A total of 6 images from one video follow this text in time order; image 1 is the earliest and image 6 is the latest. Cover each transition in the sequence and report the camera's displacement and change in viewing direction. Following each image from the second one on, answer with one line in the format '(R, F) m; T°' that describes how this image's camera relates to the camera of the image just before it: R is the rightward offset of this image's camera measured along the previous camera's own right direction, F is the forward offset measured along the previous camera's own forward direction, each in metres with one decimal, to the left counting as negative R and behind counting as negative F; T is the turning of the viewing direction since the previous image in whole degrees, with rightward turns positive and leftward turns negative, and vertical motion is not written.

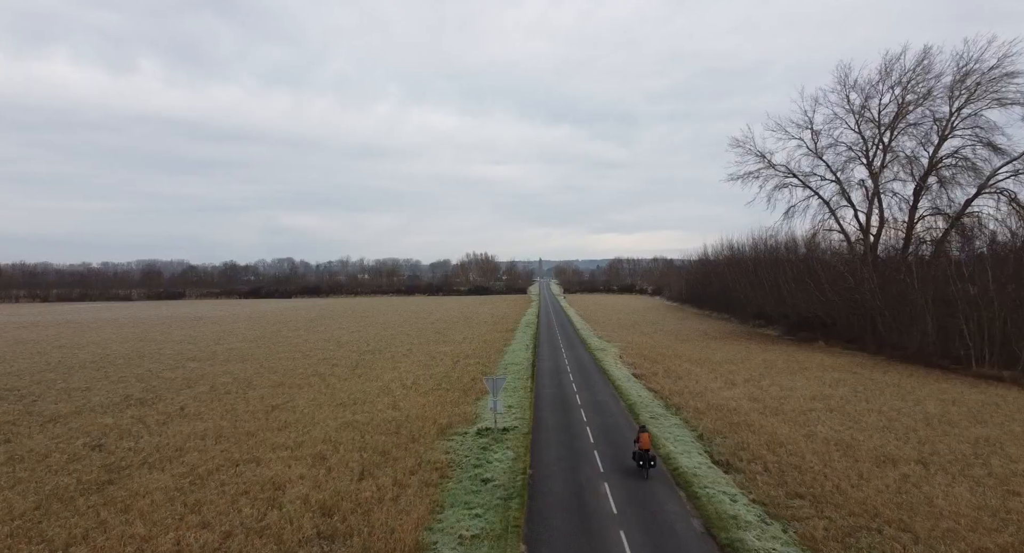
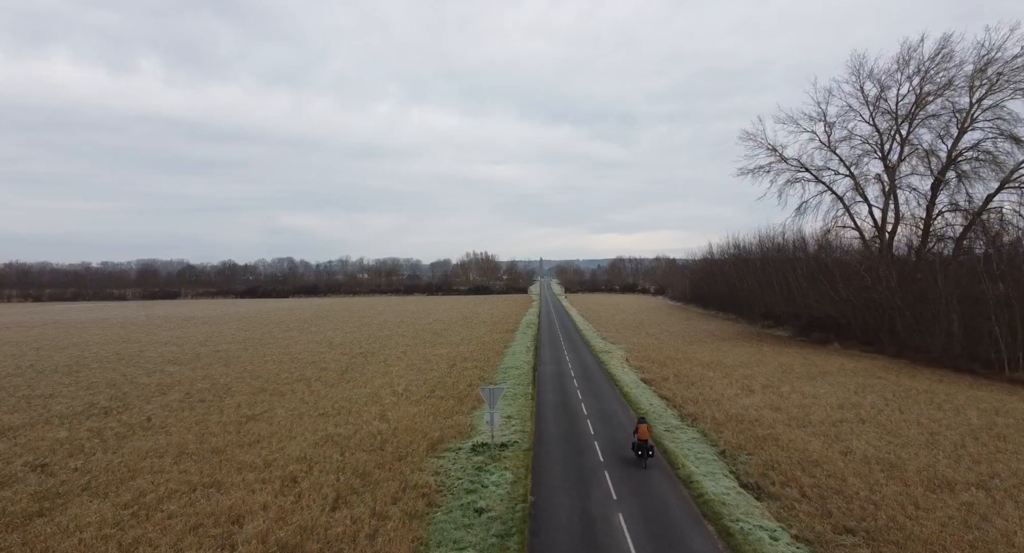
(0.0, +2.3) m; 0°
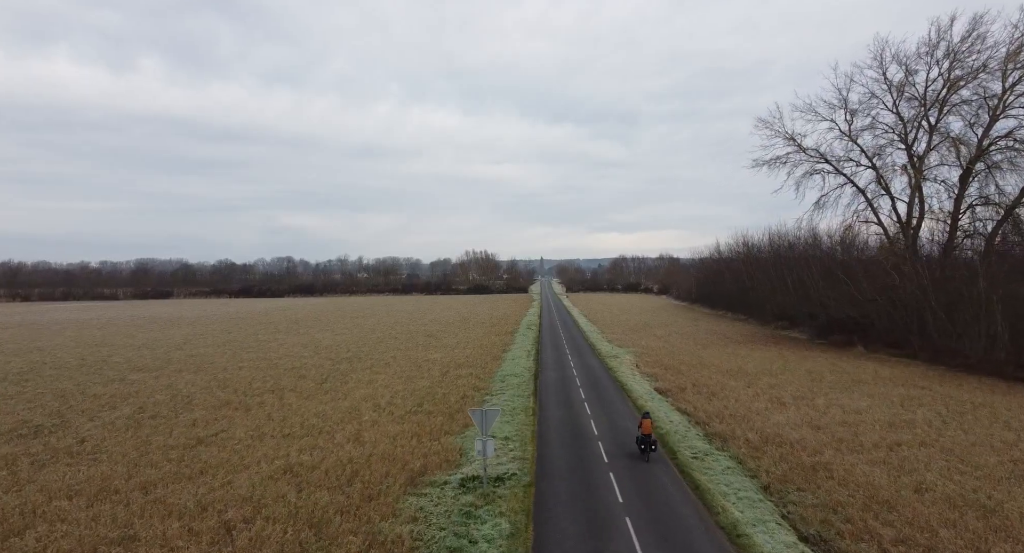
(+0.1, +3.4) m; 0°
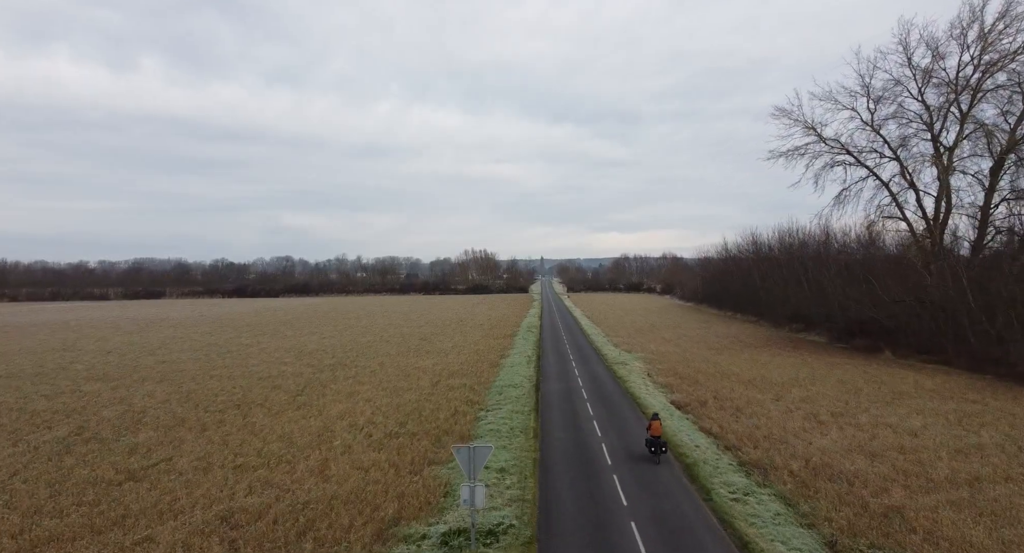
(+0.1, +3.3) m; 0°
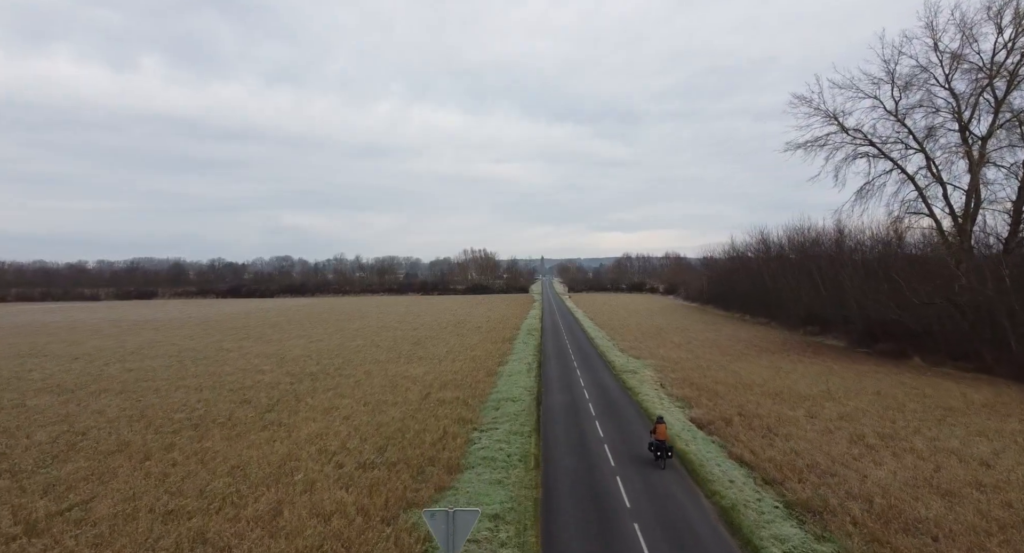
(+0.1, +3.1) m; 0°
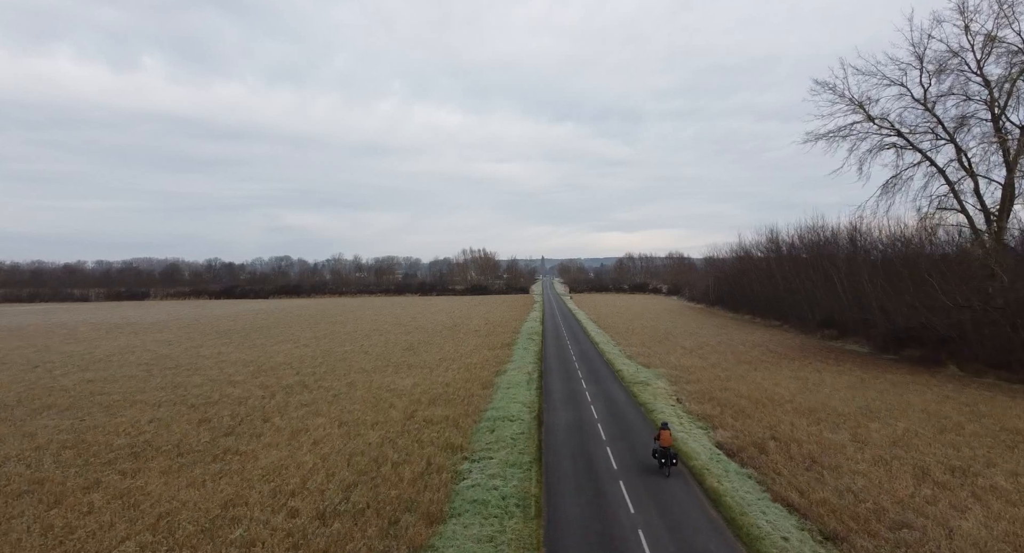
(+0.1, +3.2) m; 0°
